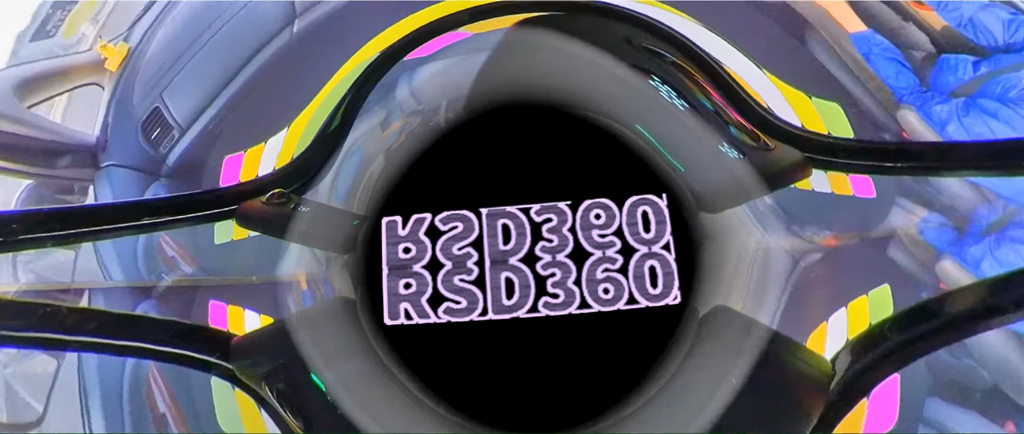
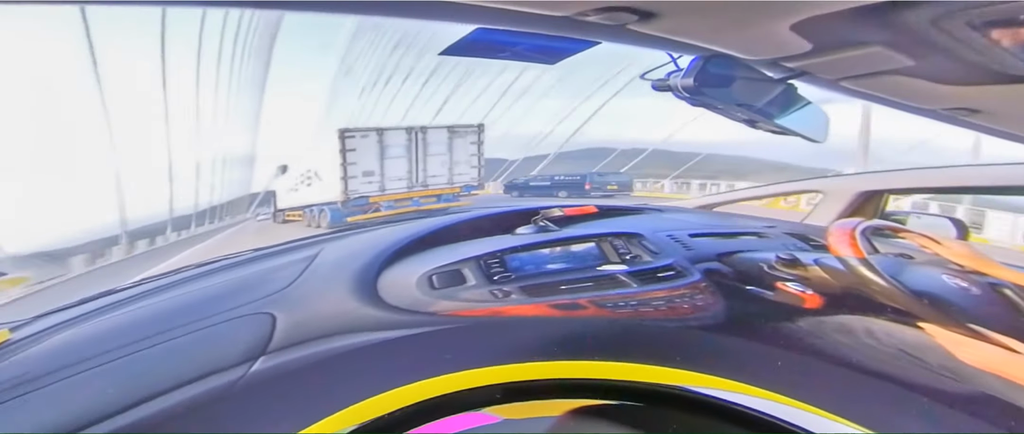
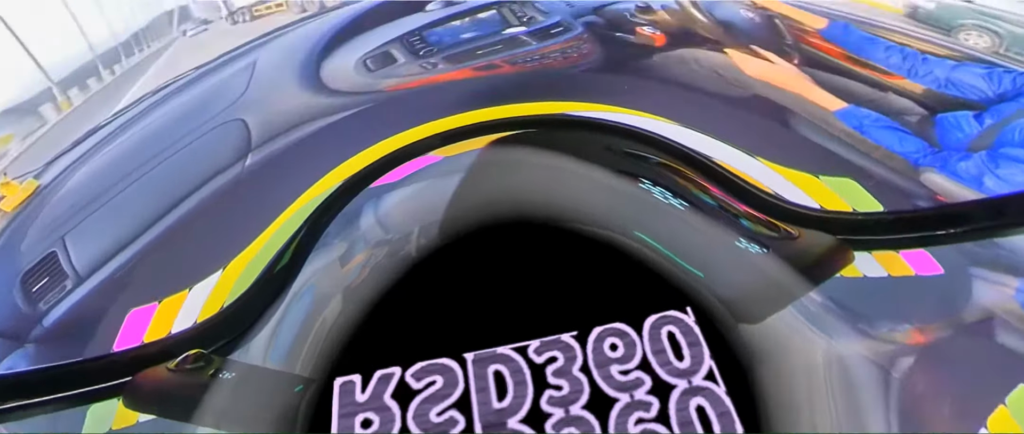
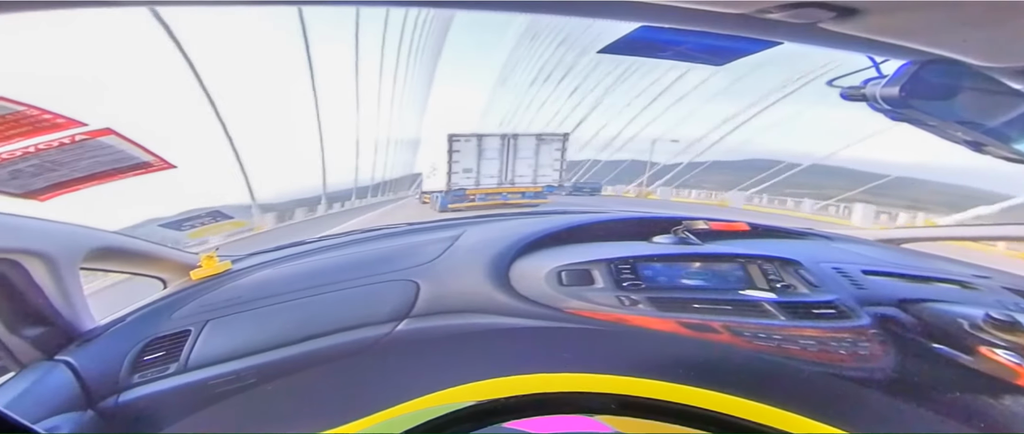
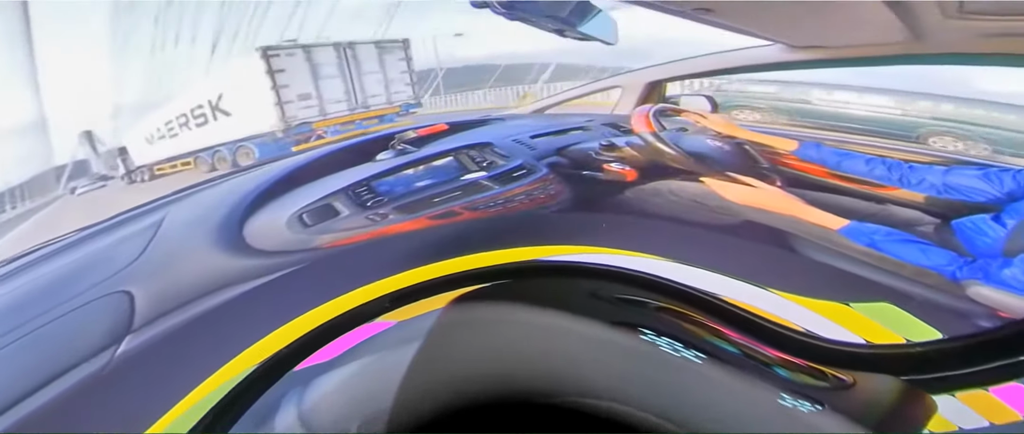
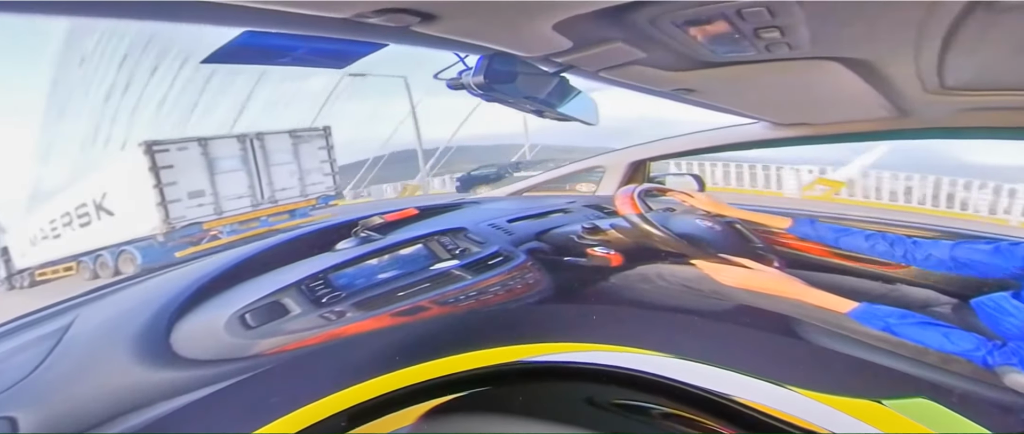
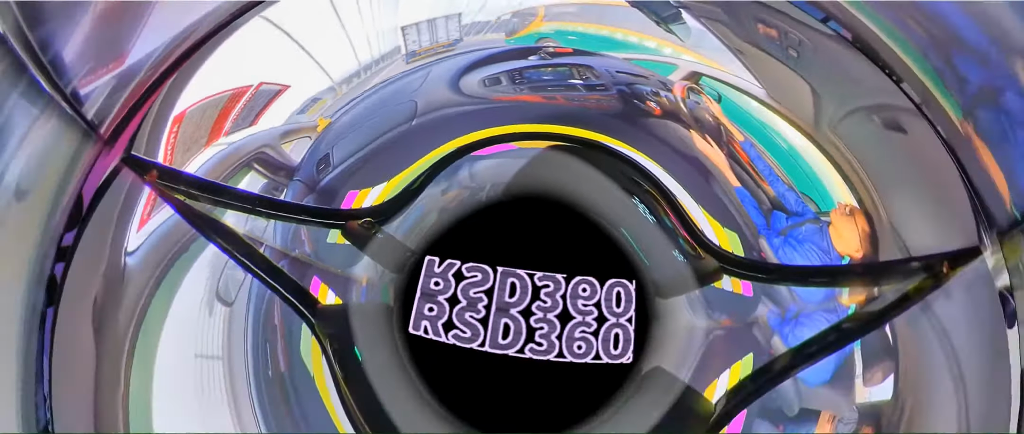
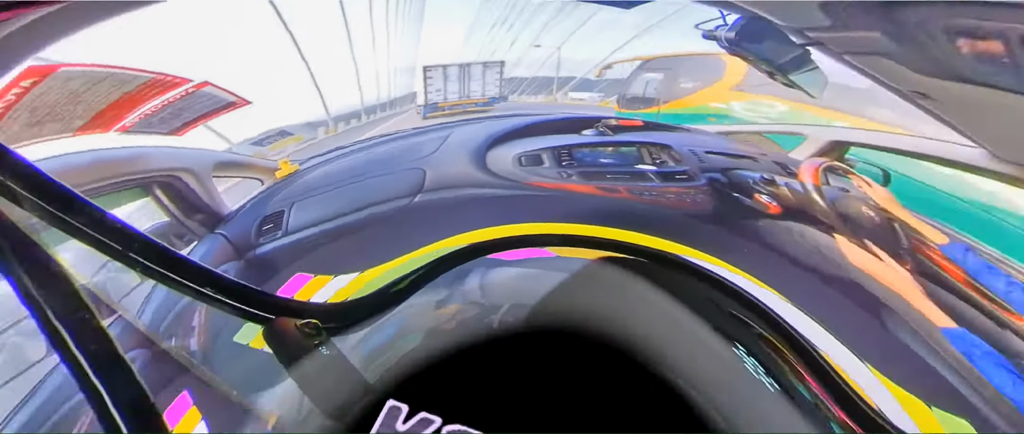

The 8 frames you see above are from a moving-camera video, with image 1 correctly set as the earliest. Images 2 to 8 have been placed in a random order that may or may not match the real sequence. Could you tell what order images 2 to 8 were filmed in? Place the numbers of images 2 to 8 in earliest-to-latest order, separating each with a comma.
3, 5, 6, 2, 4, 8, 7
